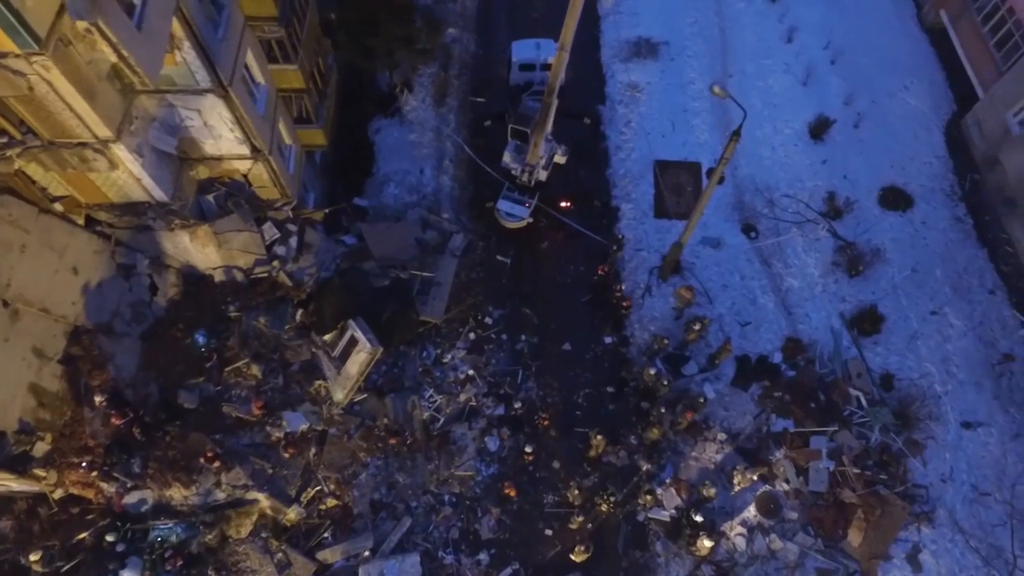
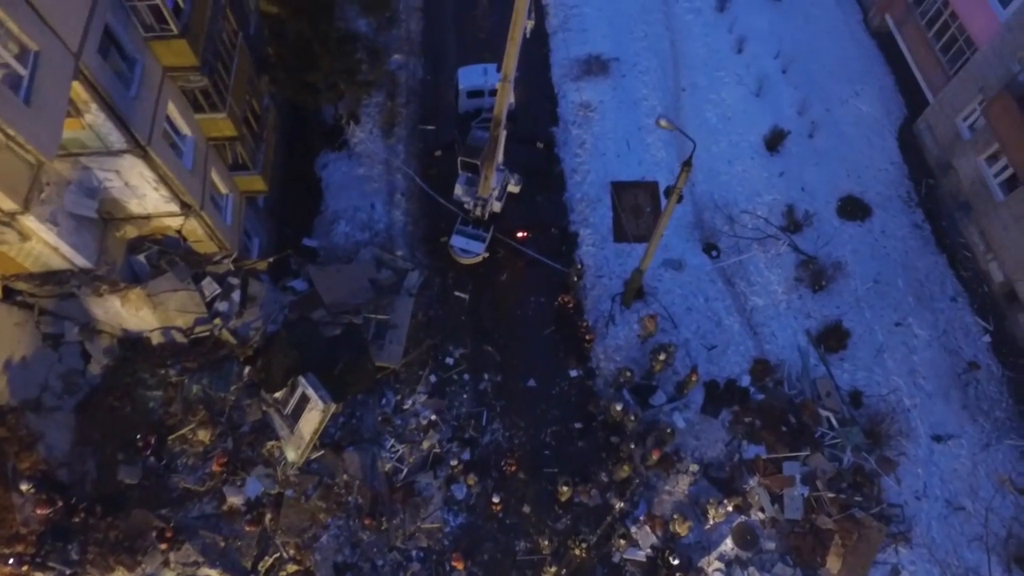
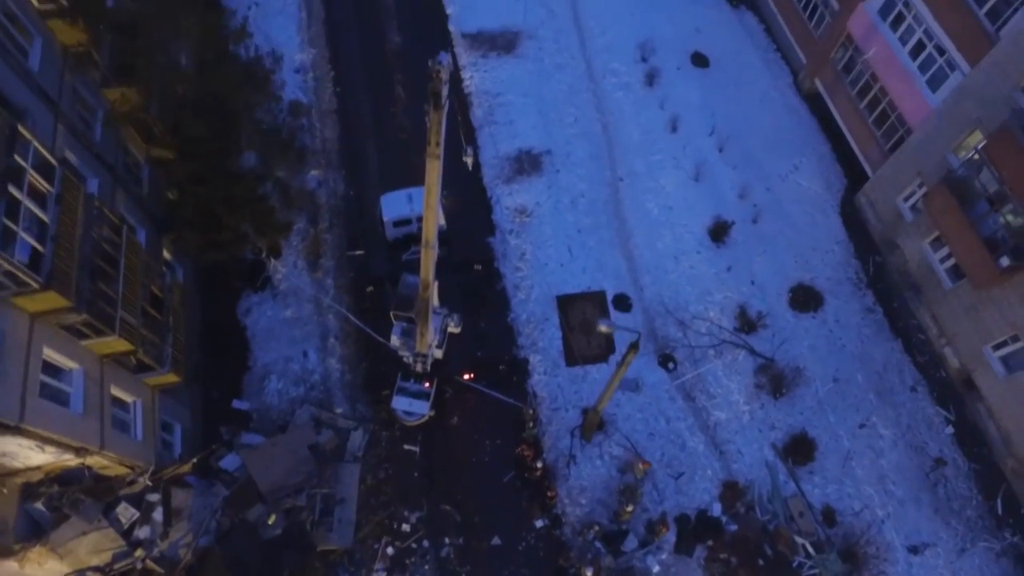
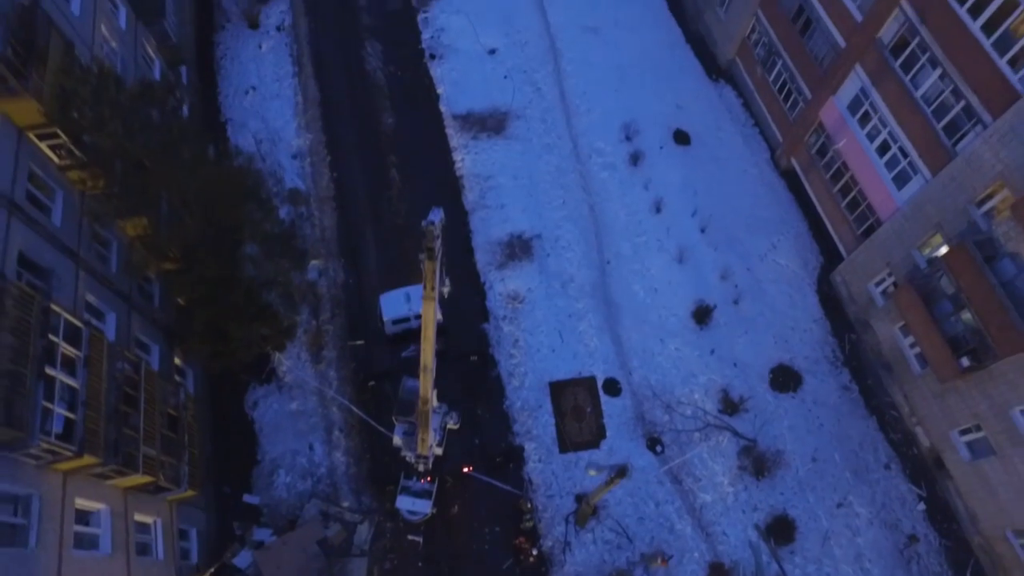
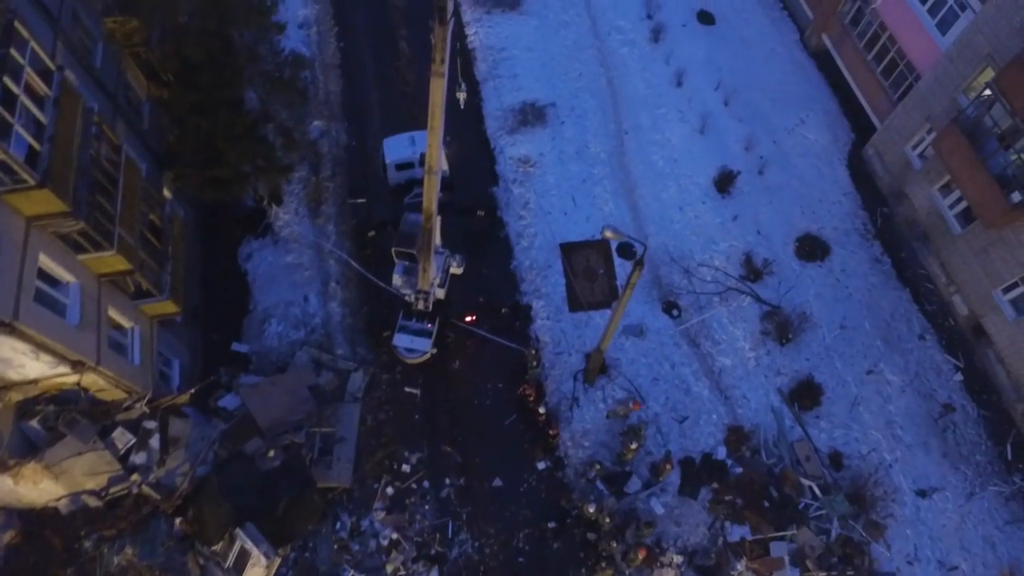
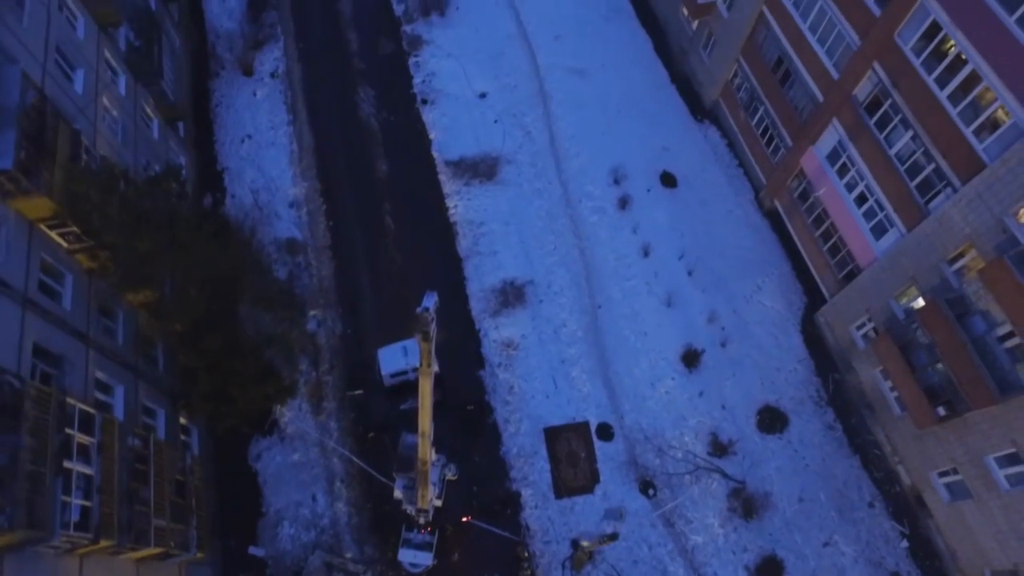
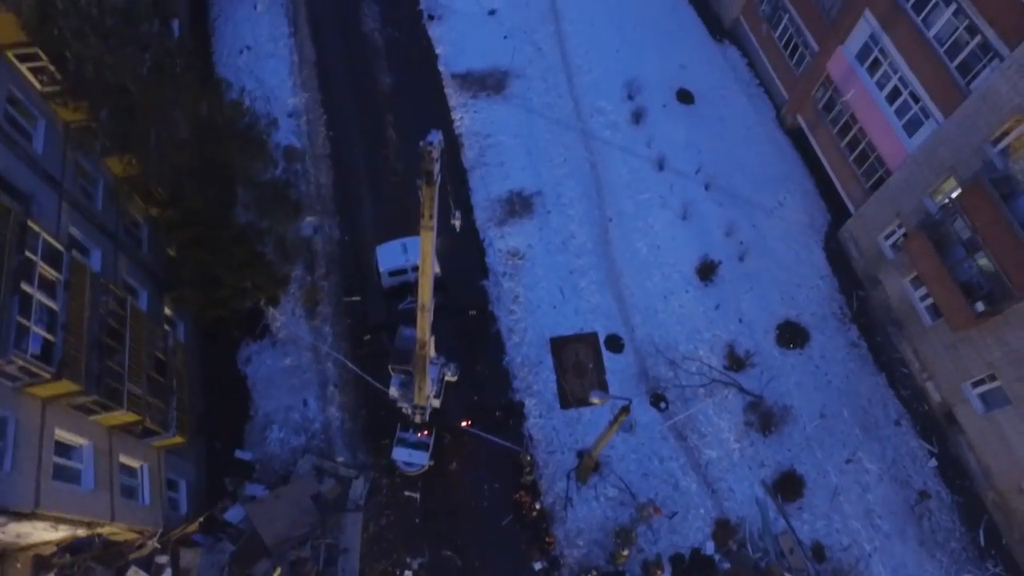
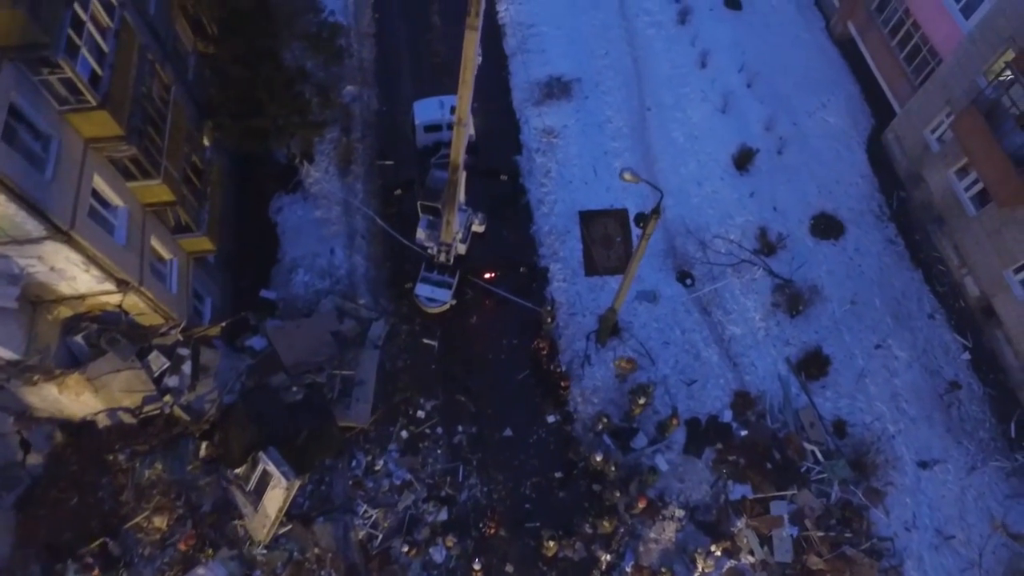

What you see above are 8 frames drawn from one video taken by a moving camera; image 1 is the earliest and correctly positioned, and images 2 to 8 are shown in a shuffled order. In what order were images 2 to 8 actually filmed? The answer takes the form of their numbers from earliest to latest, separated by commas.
2, 8, 5, 3, 7, 4, 6
